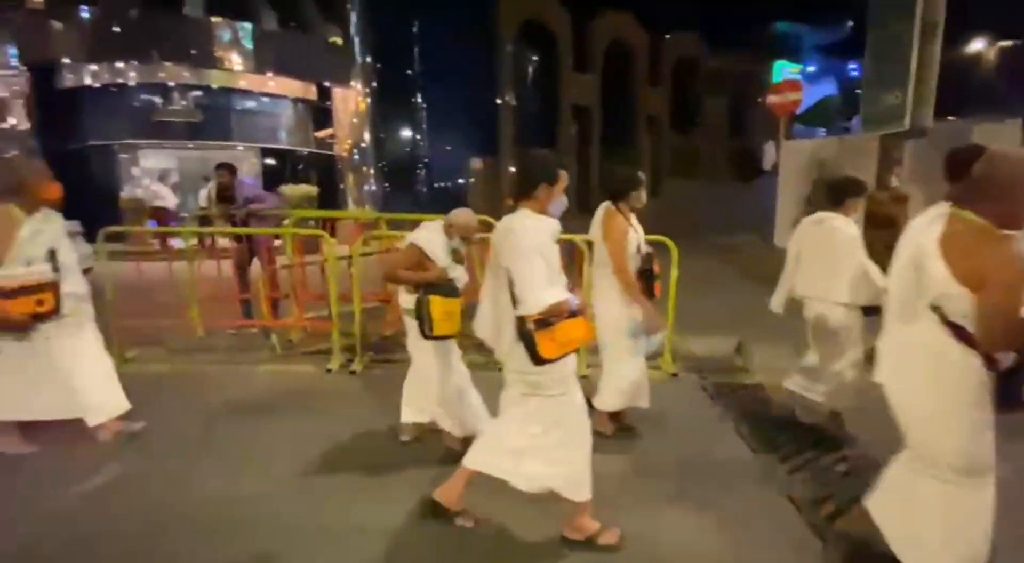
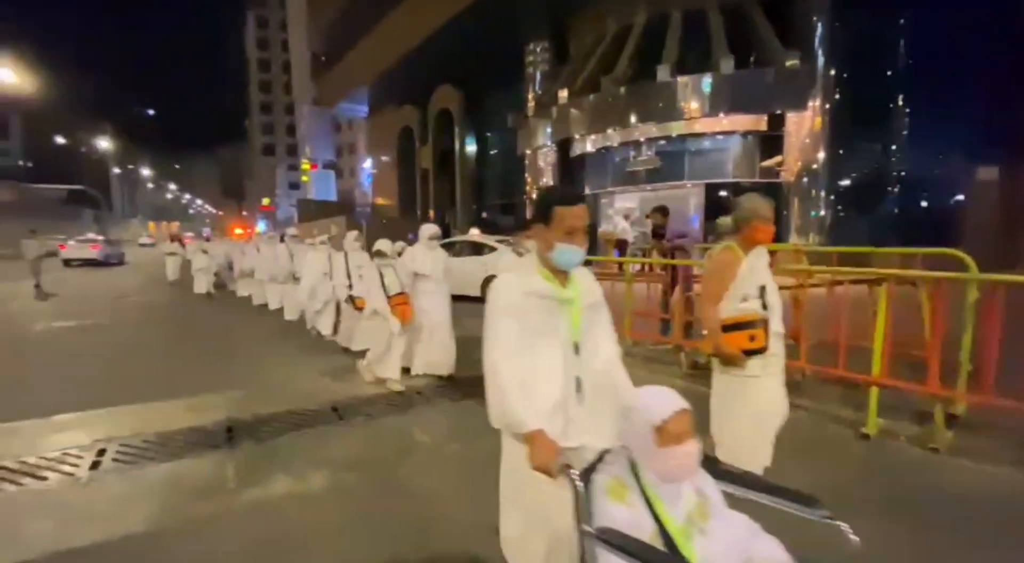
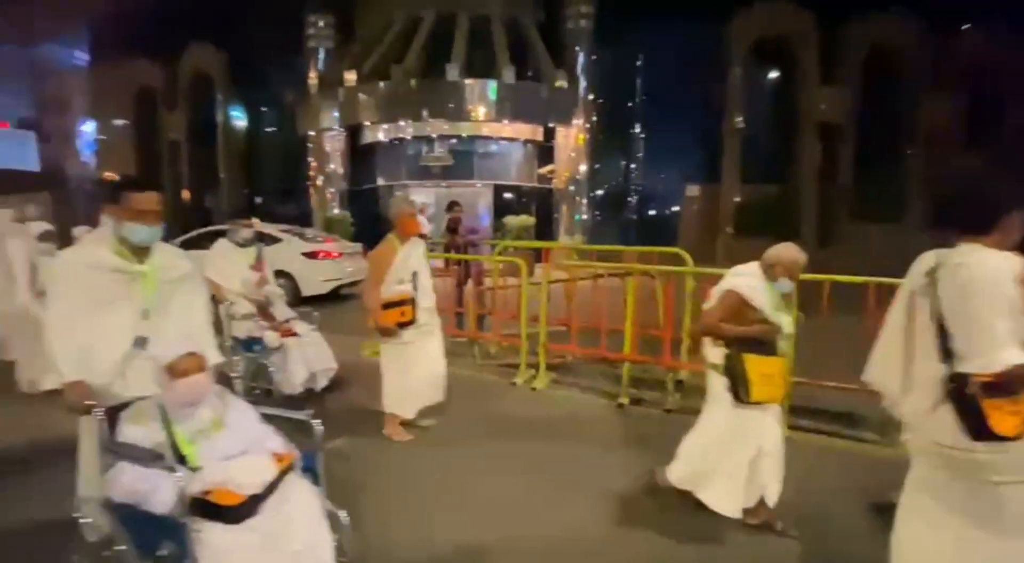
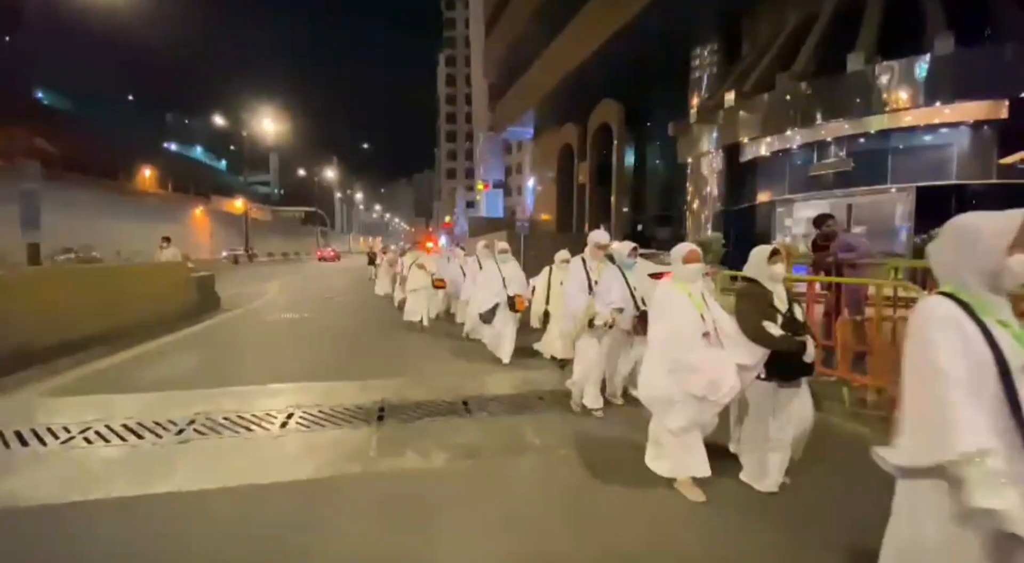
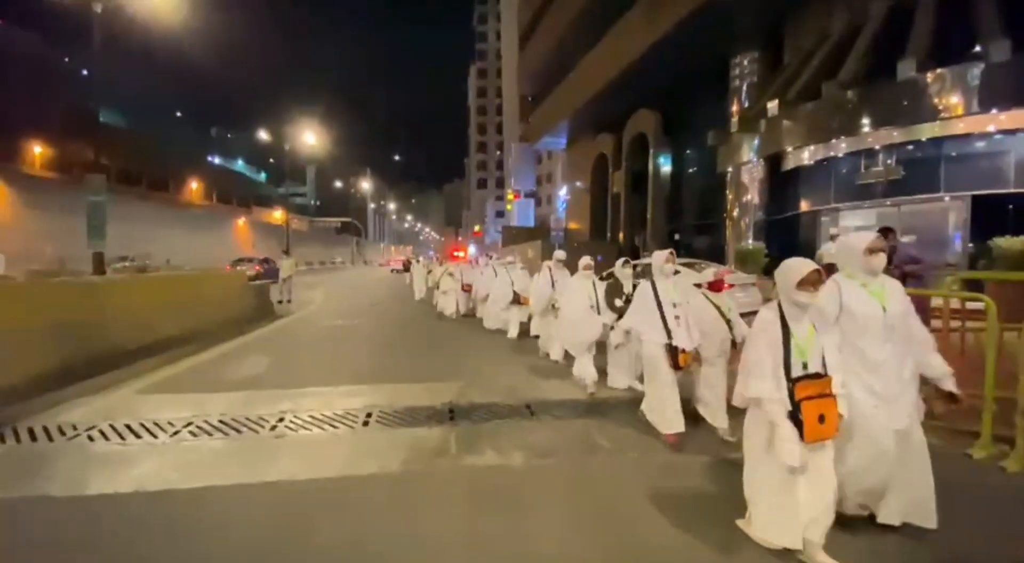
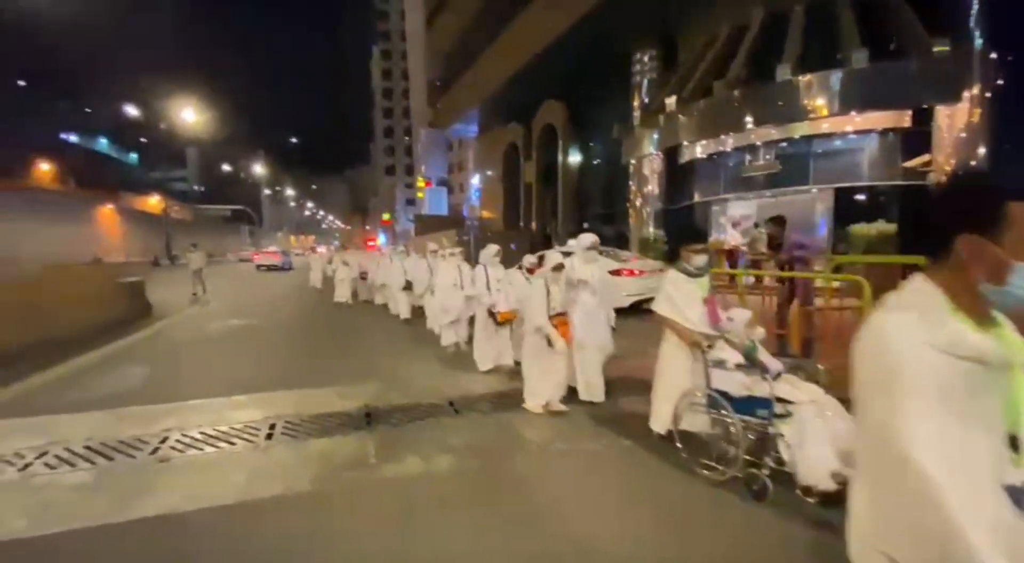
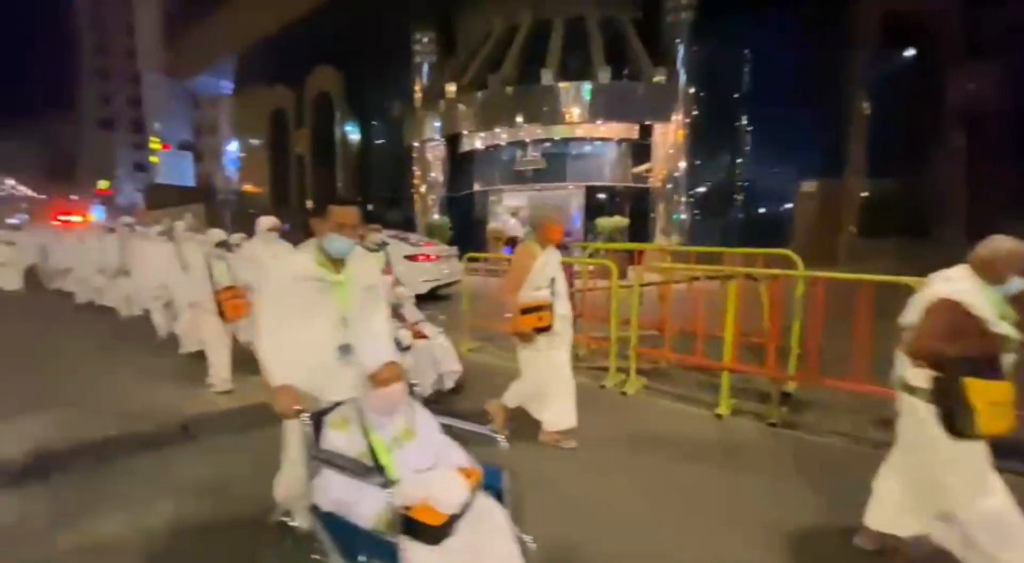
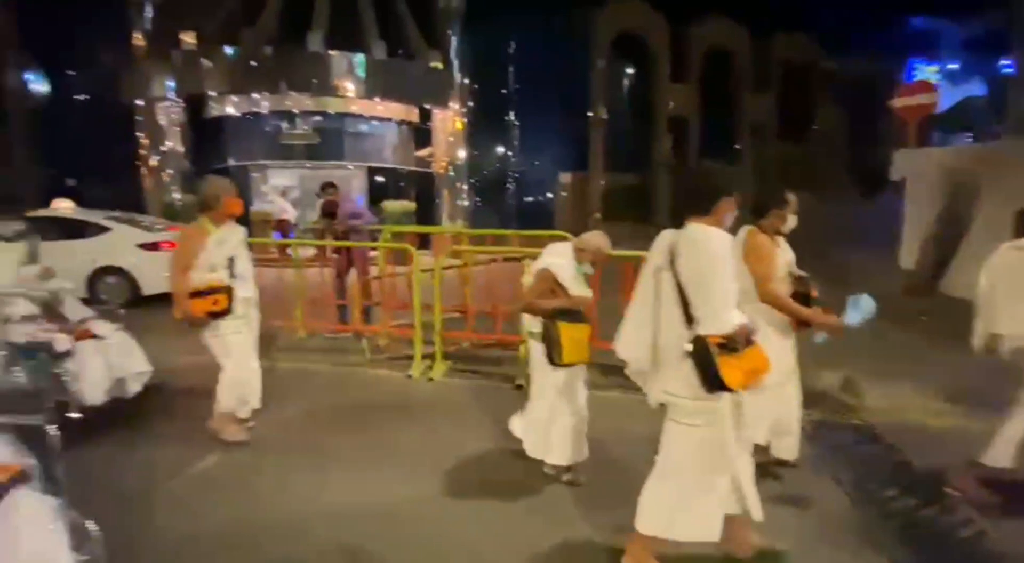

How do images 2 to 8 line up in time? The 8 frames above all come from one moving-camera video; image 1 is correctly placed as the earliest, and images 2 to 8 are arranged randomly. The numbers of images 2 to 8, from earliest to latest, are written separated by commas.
8, 3, 7, 2, 6, 5, 4
